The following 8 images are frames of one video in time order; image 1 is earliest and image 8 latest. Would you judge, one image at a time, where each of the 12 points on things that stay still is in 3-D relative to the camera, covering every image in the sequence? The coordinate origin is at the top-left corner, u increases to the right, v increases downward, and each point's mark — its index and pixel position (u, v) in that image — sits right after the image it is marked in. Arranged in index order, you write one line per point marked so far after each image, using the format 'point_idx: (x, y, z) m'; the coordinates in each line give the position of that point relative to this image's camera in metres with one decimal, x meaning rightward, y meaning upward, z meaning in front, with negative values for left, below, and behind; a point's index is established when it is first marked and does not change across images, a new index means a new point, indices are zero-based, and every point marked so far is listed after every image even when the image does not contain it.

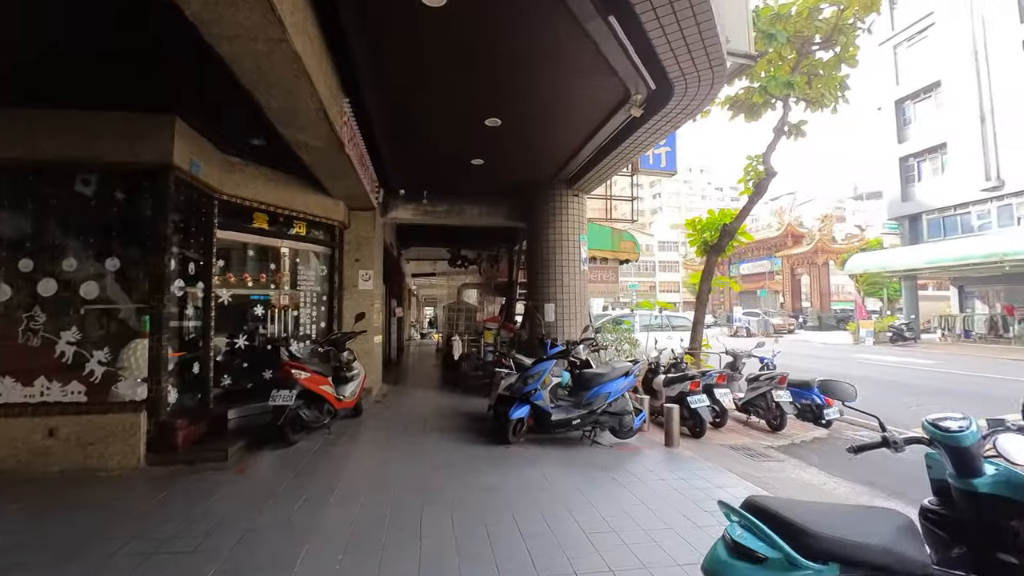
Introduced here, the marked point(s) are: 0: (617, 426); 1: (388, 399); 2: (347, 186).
0: (+1.0, -1.4, +4.6) m
1: (-1.9, -1.7, +6.8) m
2: (-2.0, +1.3, +5.6) m
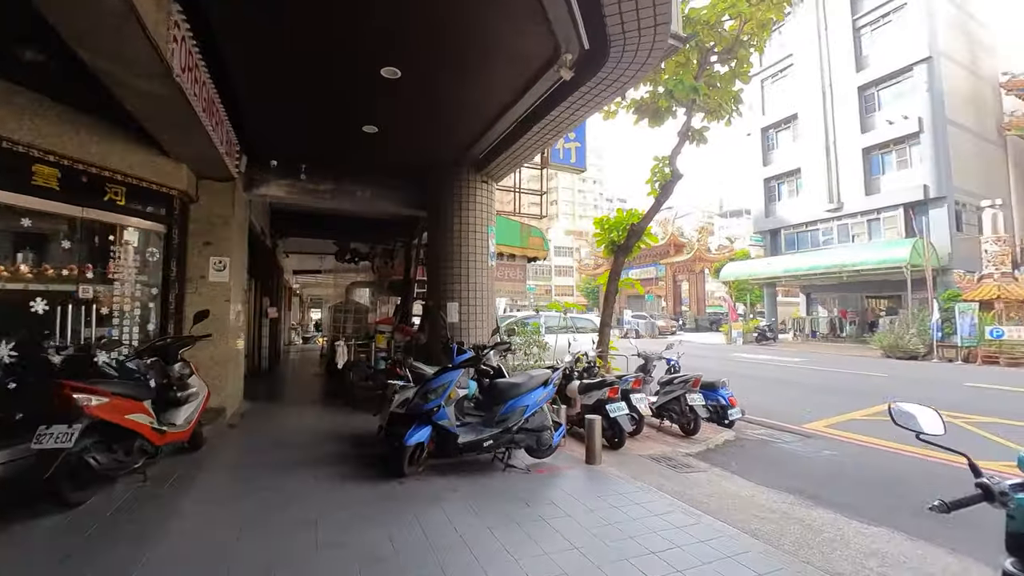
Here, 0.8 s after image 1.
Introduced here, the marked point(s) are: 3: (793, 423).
0: (+0.2, -1.3, +3.9) m
1: (-3.1, -1.6, +5.4) m
2: (-3.0, +1.3, +4.2) m
3: (+4.0, -1.9, +6.5) m
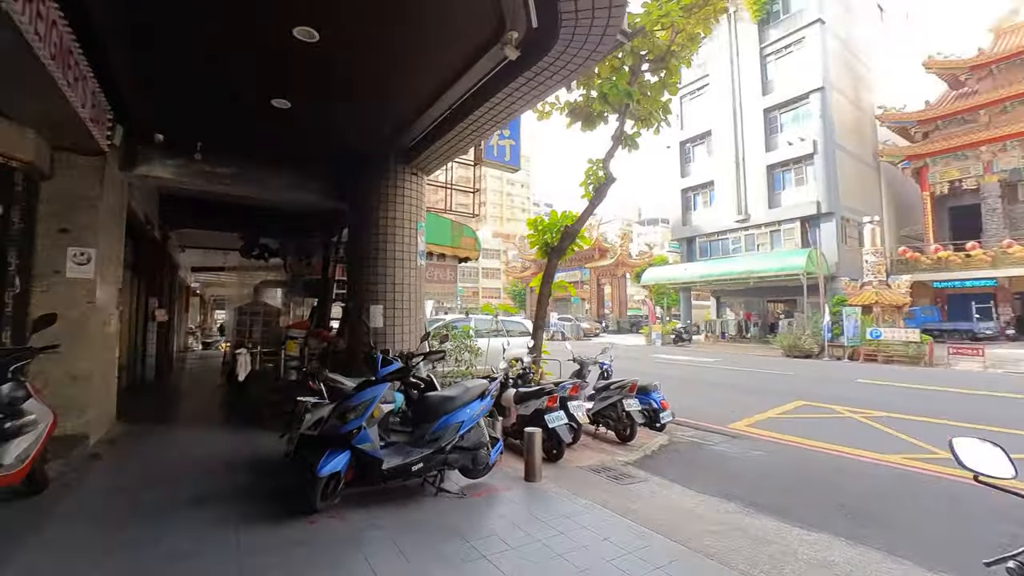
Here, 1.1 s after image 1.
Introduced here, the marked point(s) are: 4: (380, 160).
0: (-0.3, -1.4, +3.5) m
1: (-3.9, -1.6, +4.5) m
2: (-3.5, +1.4, +3.4) m
3: (+3.0, -1.9, +6.6) m
4: (-1.6, +1.6, +5.8) m
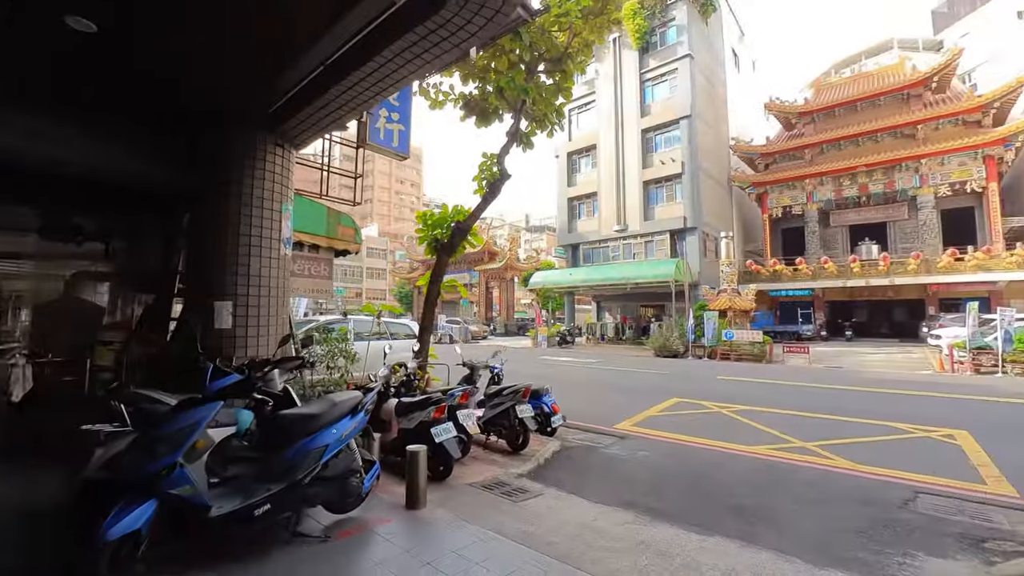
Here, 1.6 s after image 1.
0: (-1.1, -1.3, +2.8) m
1: (-4.8, -1.4, +2.9) m
2: (-4.1, +1.5, +2.0) m
3: (+1.4, -2.0, +6.7) m
4: (-2.9, +1.7, +4.7) m
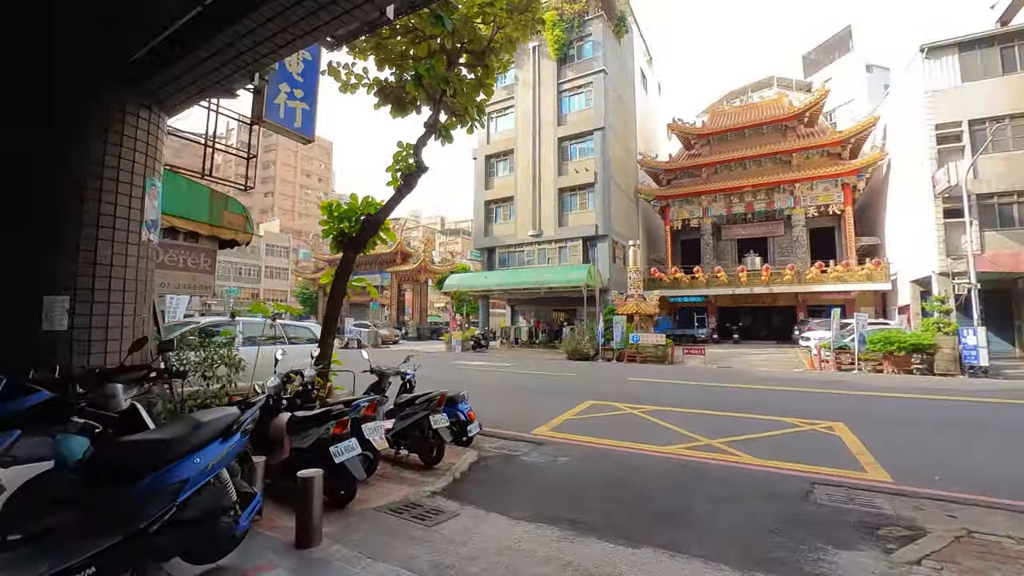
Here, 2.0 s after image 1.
0: (-1.5, -1.2, +2.2) m
1: (-5.1, -1.3, +1.6) m
2: (-4.2, +1.6, +0.8) m
3: (+0.2, -2.0, +6.4) m
4: (-3.6, +1.8, +3.8) m
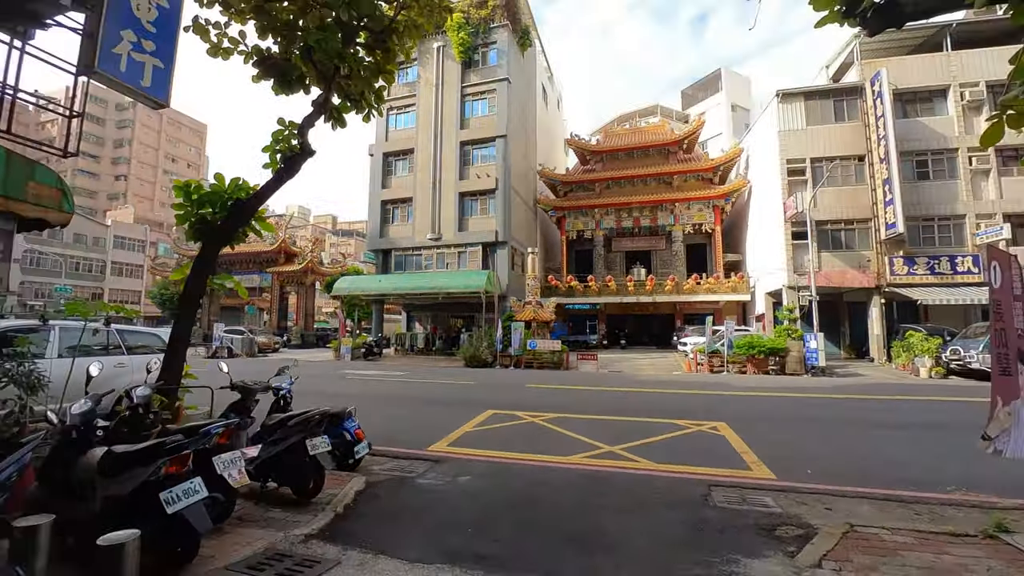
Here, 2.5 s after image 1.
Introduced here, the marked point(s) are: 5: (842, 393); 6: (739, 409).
0: (-1.9, -1.2, +1.4) m
1: (-5.3, -1.2, 0.0) m
2: (-4.2, +1.7, -0.5) m
3: (-1.2, -2.0, +5.9) m
4: (-4.2, +1.8, +2.5) m
5: (+8.6, -2.7, +11.9) m
6: (+4.5, -2.4, +9.1) m
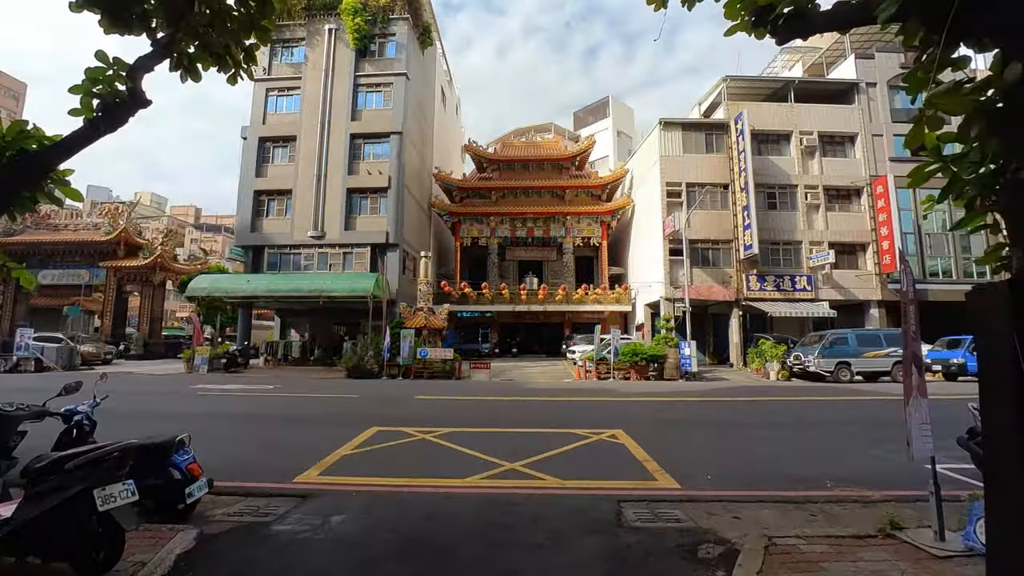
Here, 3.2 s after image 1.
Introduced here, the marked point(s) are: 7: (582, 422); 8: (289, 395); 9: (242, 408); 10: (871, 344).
0: (-2.0, -1.0, +0.3) m
1: (-5.0, -0.9, -1.9) m
2: (-3.7, +2.0, -2.0) m
3: (-2.4, -2.0, +4.8) m
4: (-4.4, +2.0, +0.9) m
5: (+5.7, -3.0, +12.9) m
6: (+2.4, -2.6, +9.2) m
7: (+1.3, -2.4, +8.3) m
8: (-5.6, -2.7, +11.7) m
9: (-5.4, -2.4, +9.3) m
10: (+13.2, -2.0, +16.8) m
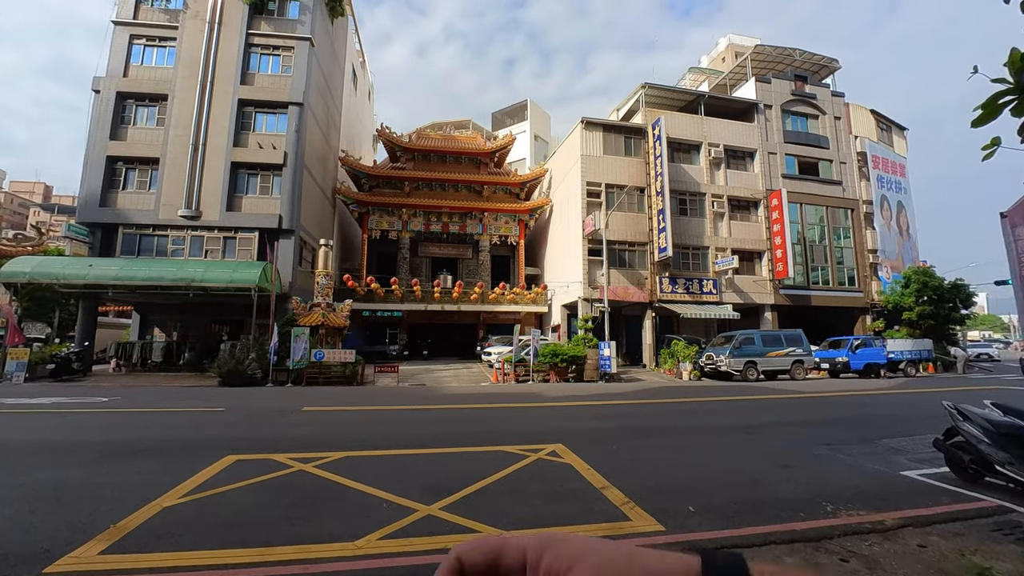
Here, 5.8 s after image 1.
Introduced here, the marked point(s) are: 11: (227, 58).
0: (-1.6, -0.7, -1.5) m
1: (-4.1, -0.5, -4.2) m
2: (-2.8, +2.4, -4.1) m
3: (-2.9, -1.6, +2.8) m
4: (-4.0, +2.4, -1.3) m
5: (+3.4, -3.0, +12.3) m
6: (+0.9, -2.4, +8.1) m
7: (0.0, -2.2, +7.0) m
8: (-7.4, -2.4, +9.0) m
9: (-6.7, -2.1, +6.7) m
10: (+10.0, -2.2, +17.6) m
11: (-12.4, +10.1, +19.8) m
